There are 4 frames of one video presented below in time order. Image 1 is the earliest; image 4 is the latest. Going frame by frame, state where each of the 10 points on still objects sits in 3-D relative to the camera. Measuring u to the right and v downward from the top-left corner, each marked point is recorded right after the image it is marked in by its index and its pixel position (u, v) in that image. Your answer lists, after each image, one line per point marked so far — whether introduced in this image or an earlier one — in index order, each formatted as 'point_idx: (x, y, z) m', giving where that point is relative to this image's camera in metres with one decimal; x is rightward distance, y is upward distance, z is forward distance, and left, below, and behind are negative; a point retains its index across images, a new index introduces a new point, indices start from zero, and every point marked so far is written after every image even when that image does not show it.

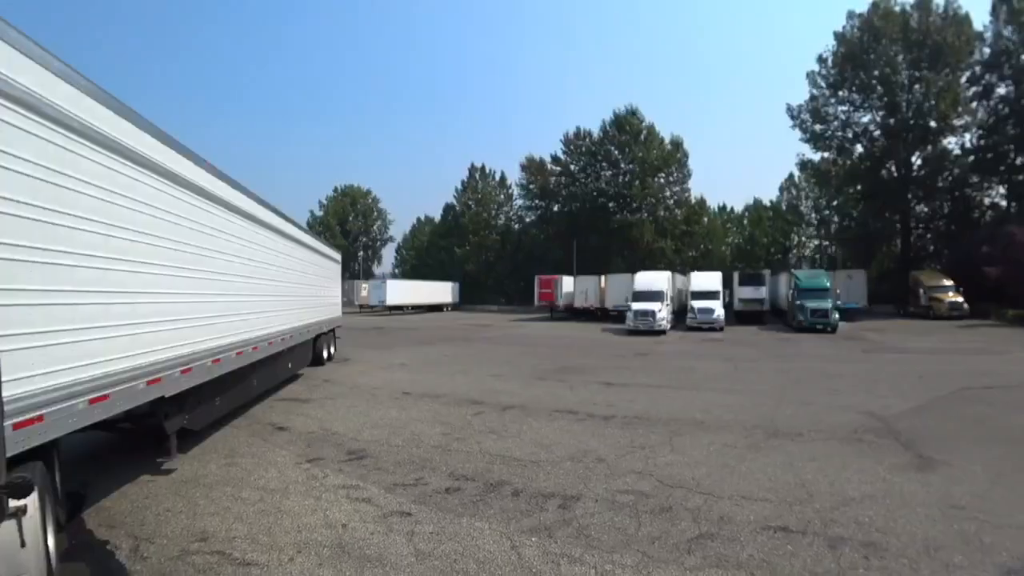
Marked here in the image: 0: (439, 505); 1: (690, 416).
0: (-0.5, -1.3, +4.5) m
1: (+2.0, -1.4, +7.9) m
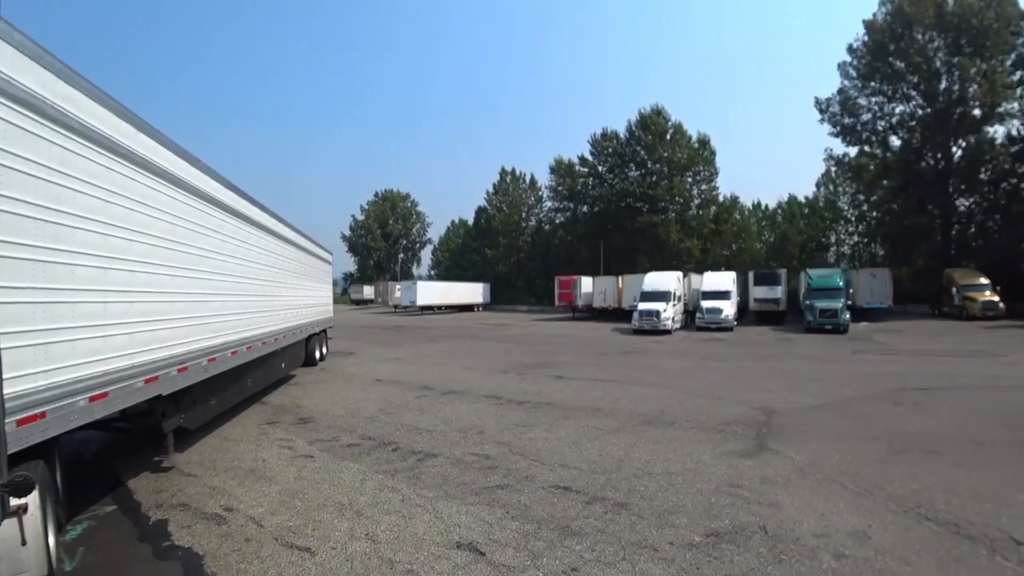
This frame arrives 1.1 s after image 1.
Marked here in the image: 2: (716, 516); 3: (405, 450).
0: (-1.7, -1.6, +6.8) m
1: (+1.1, -1.6, +10.0) m
2: (+1.7, -1.9, +6.0) m
3: (-1.1, -1.6, +7.1) m
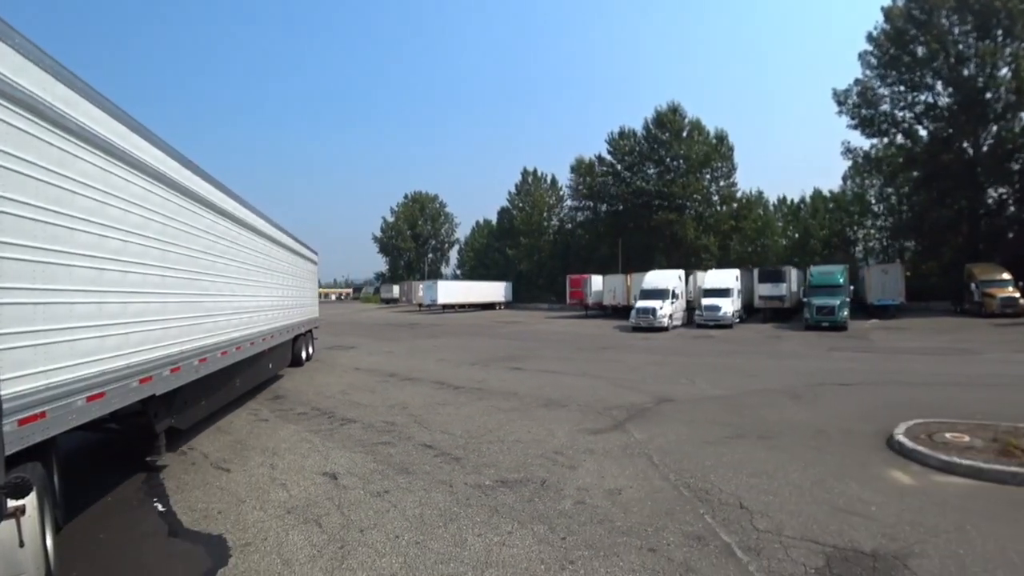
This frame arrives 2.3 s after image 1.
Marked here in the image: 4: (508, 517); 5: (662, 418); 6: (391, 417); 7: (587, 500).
0: (-3.2, -1.8, +10.1) m
1: (0.0, -1.8, +12.8) m
2: (+0.1, -2.2, +8.8) m
3: (-2.5, -1.9, +10.2) m
4: (-0.1, -2.3, +7.3) m
5: (+2.5, -2.1, +11.9) m
6: (-1.8, -1.9, +10.5) m
7: (+0.8, -2.3, +7.9) m
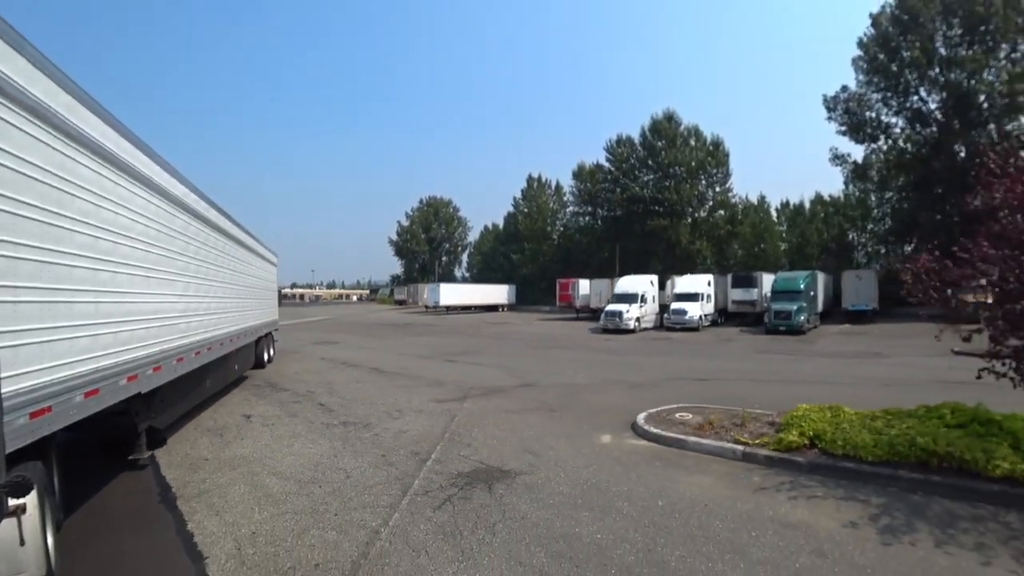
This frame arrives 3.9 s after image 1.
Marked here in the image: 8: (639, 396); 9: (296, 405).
0: (-6.1, -2.4, +17.8) m
1: (-2.4, -2.4, +19.8) m
2: (-3.2, -2.8, +15.8) m
3: (-5.5, -2.4, +17.8) m
4: (-3.7, -3.0, +14.5) m
5: (-0.2, -2.7, +18.4) m
6: (-4.6, -2.5, +17.9) m
7: (-2.7, -3.0, +14.9) m
8: (+3.5, -2.8, +19.2) m
9: (-4.7, -2.7, +16.3) m
